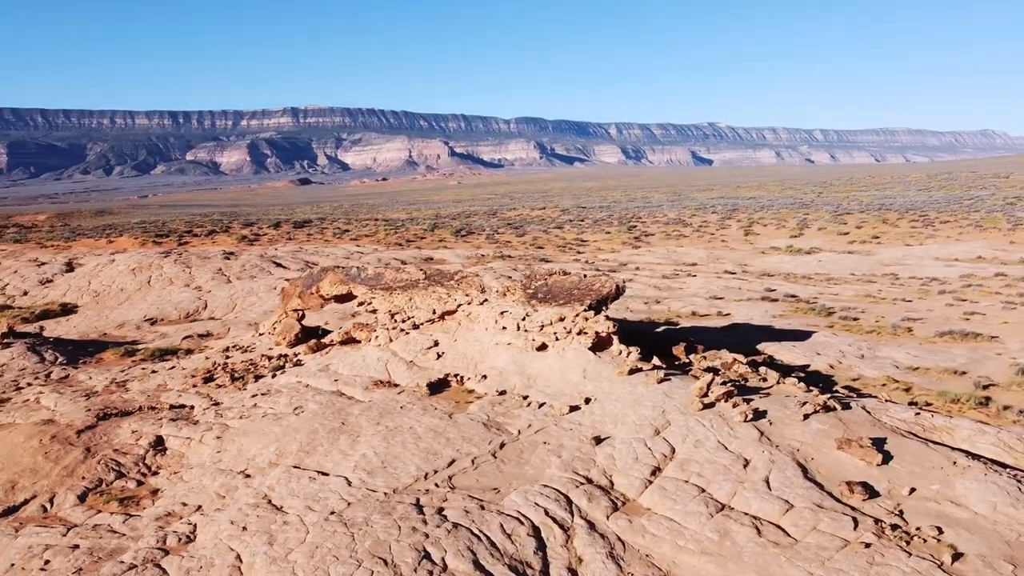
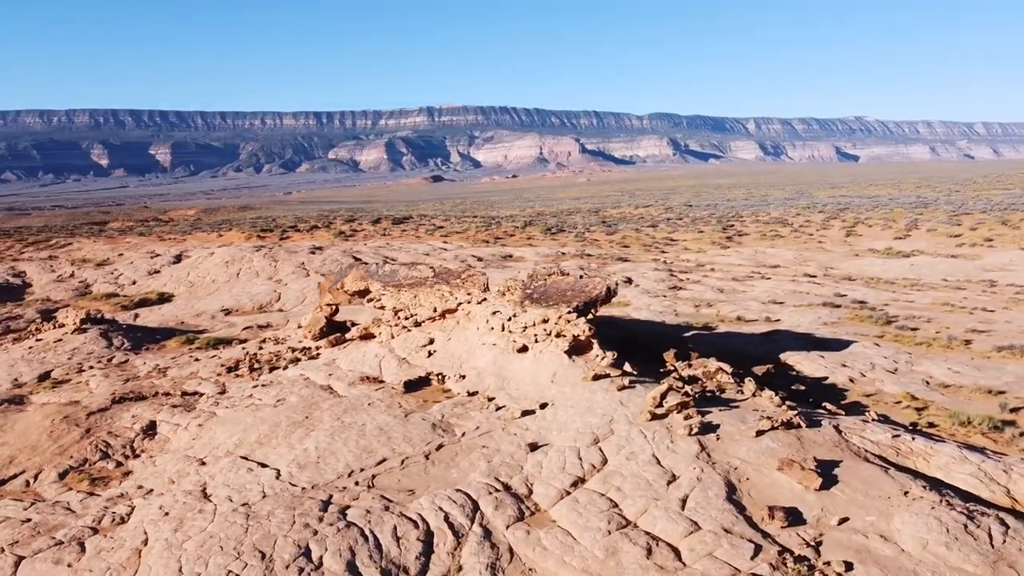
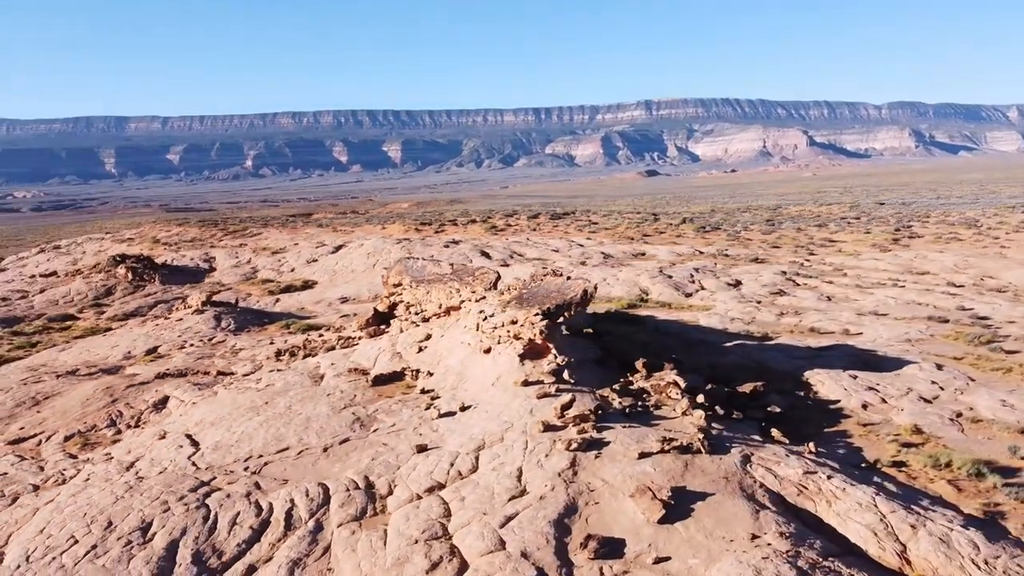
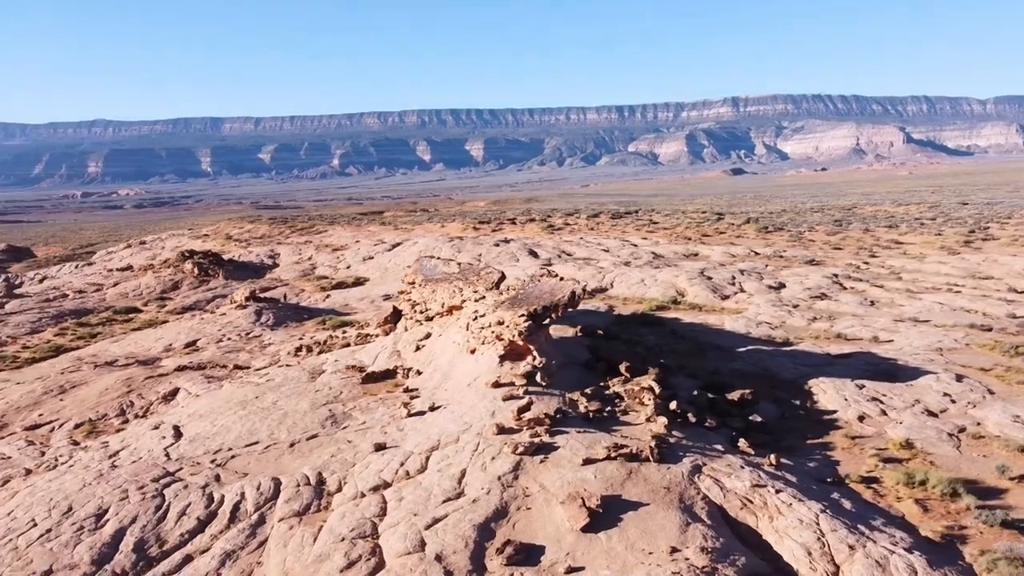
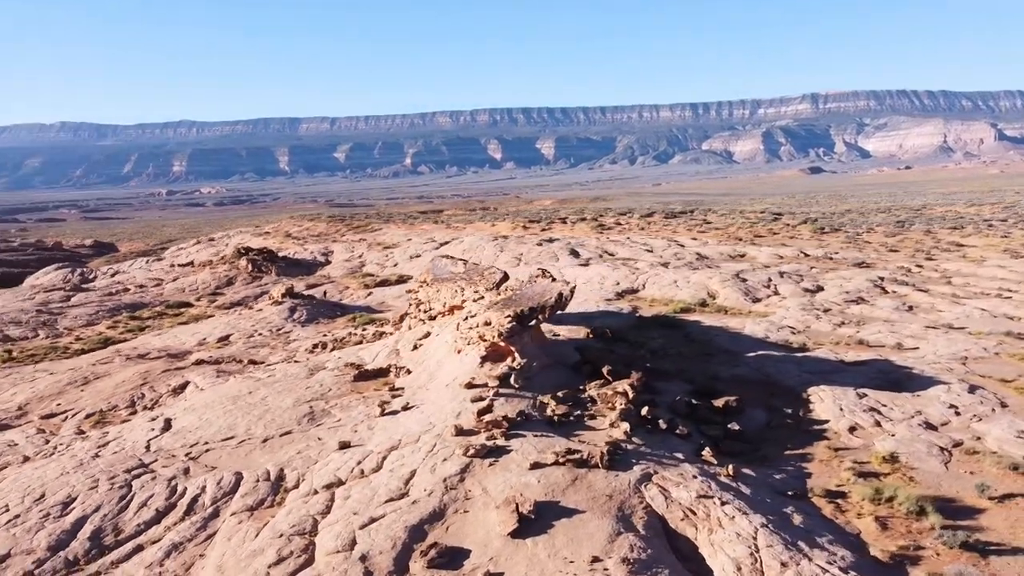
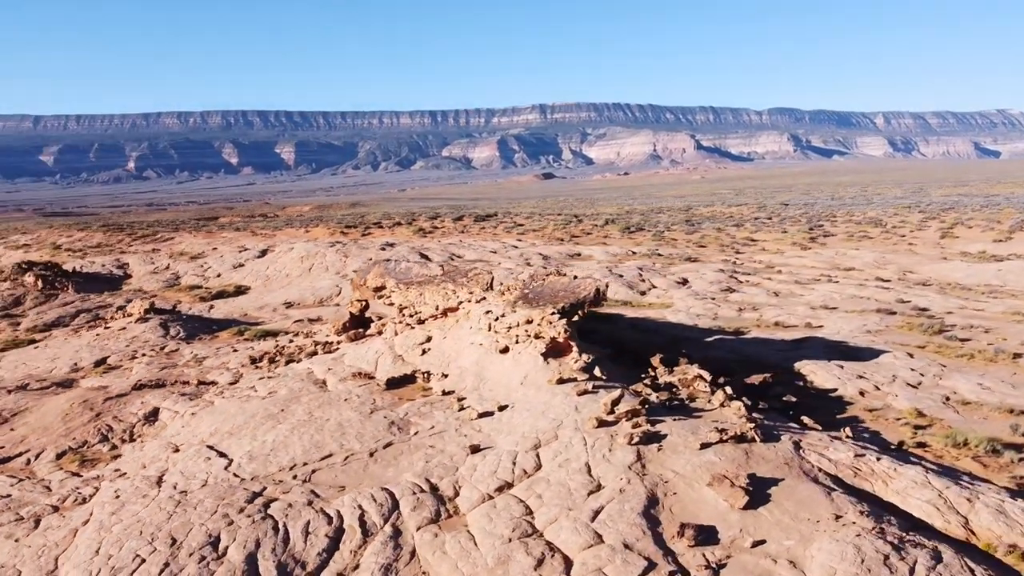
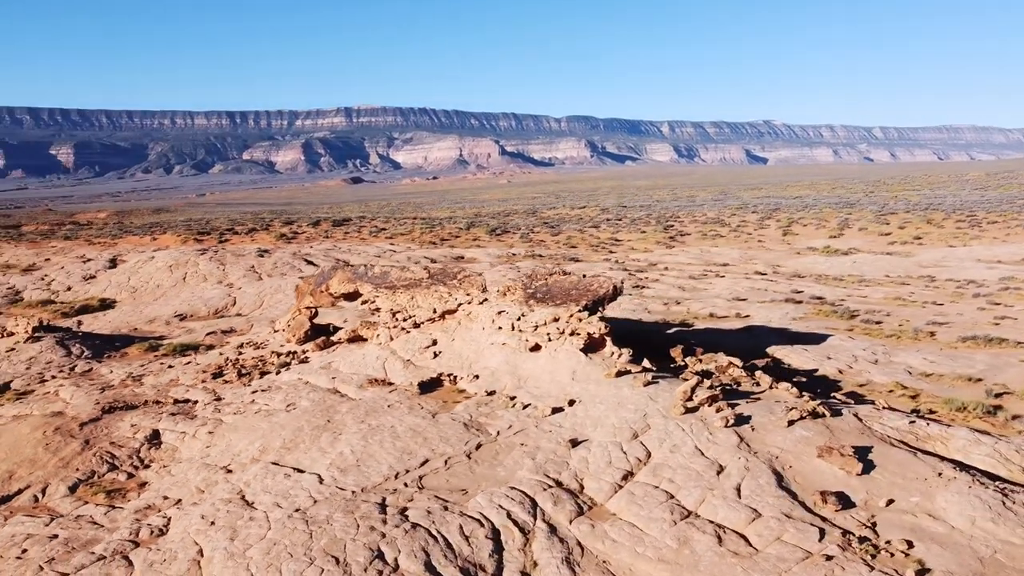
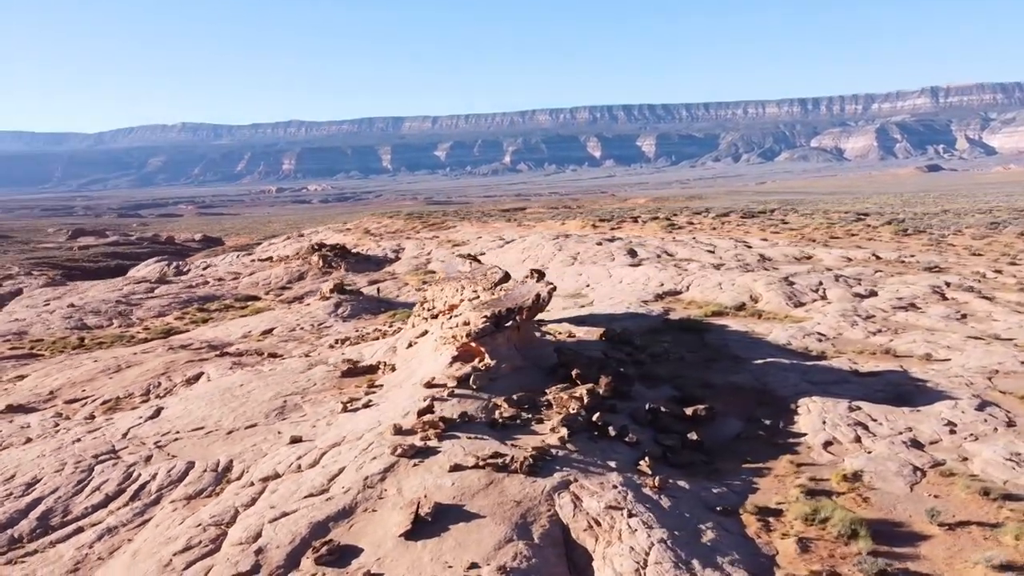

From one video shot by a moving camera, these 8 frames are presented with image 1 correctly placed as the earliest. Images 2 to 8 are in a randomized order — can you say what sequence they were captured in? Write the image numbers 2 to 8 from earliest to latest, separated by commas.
7, 2, 6, 3, 4, 5, 8
